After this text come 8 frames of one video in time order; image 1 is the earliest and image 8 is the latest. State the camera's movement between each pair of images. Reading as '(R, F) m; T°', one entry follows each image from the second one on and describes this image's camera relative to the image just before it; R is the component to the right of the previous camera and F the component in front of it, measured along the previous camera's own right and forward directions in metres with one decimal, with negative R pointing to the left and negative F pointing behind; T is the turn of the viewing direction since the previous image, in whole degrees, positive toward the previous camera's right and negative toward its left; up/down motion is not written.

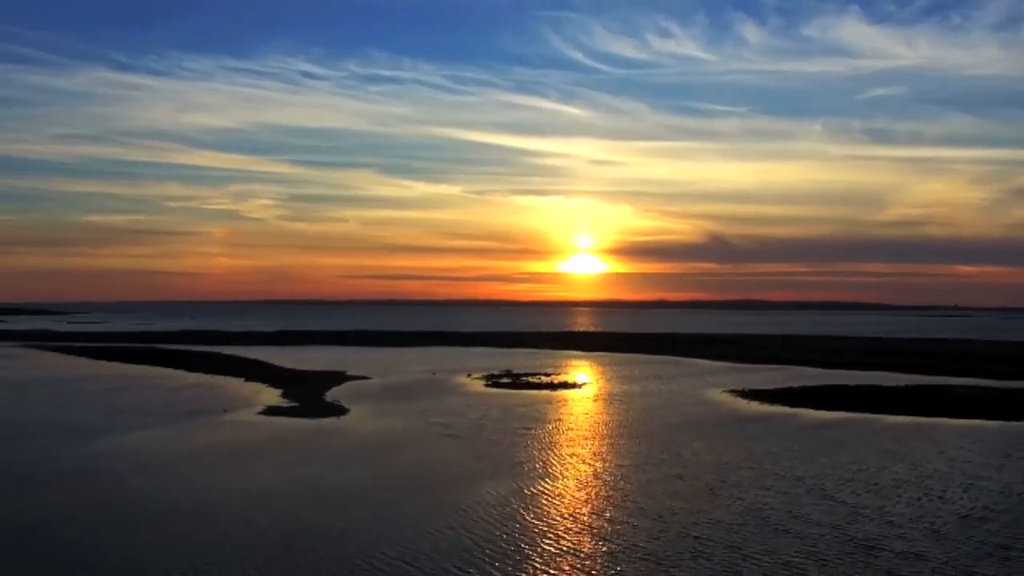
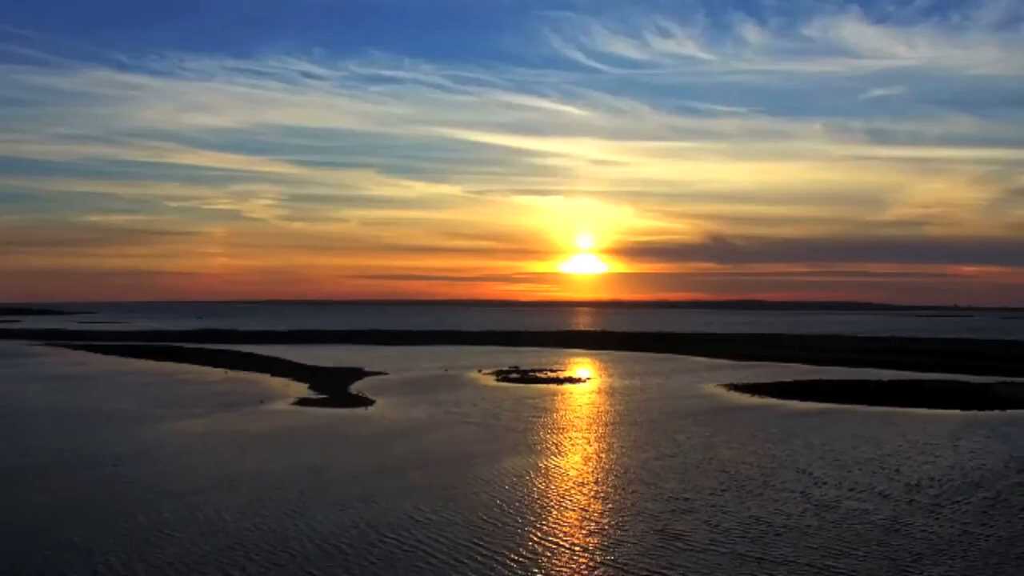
(-0.4, -1.3) m; 0°
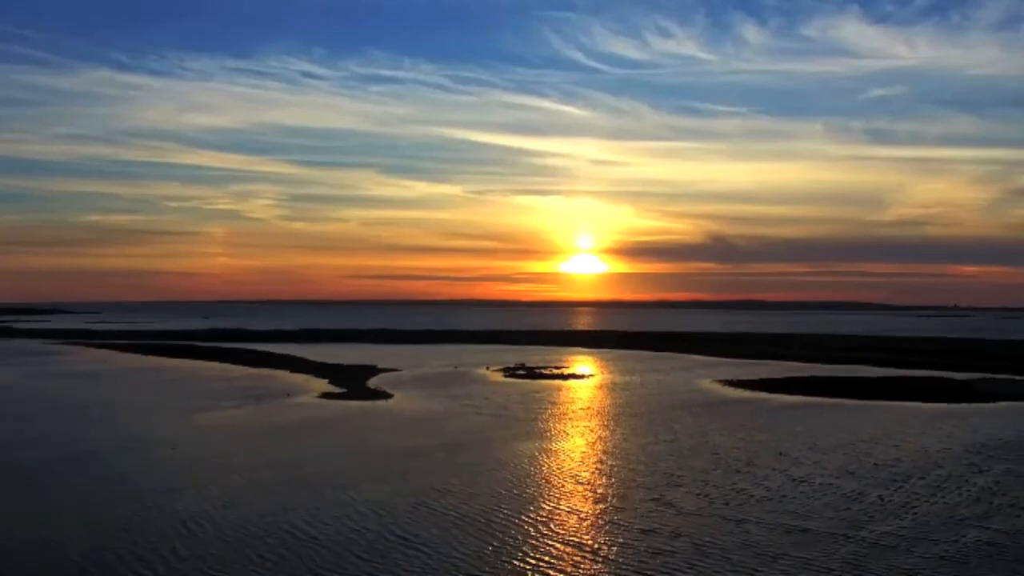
(-0.3, -1.1) m; 0°
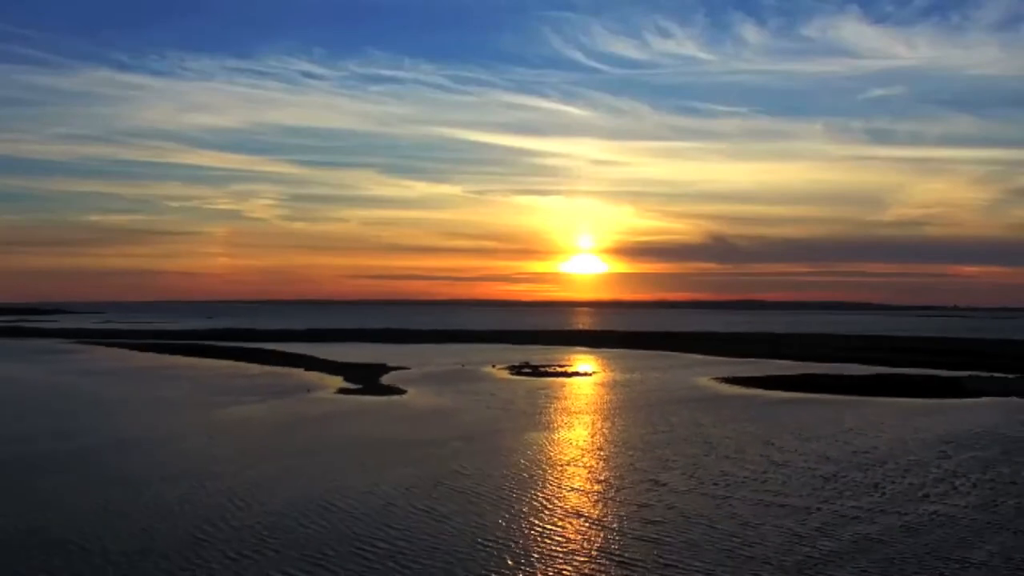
(-0.3, -0.9) m; 0°
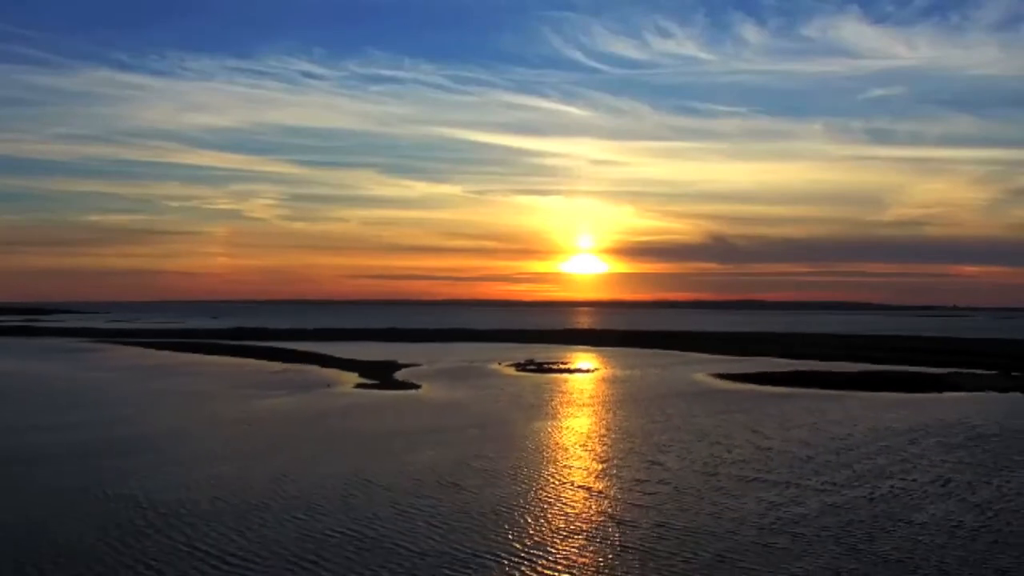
(-0.3, -0.6) m; 0°
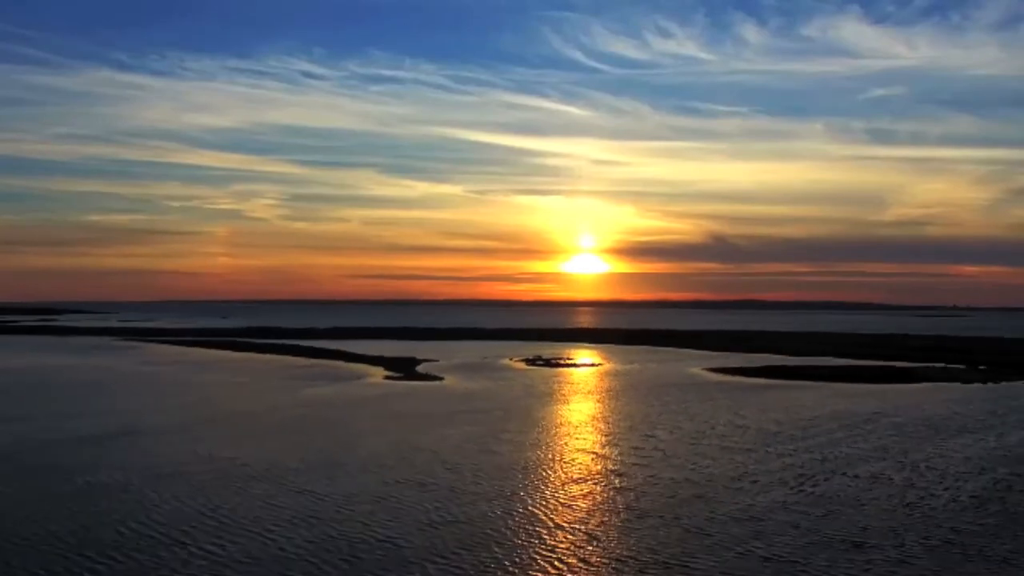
(-0.7, +0.4) m; 0°
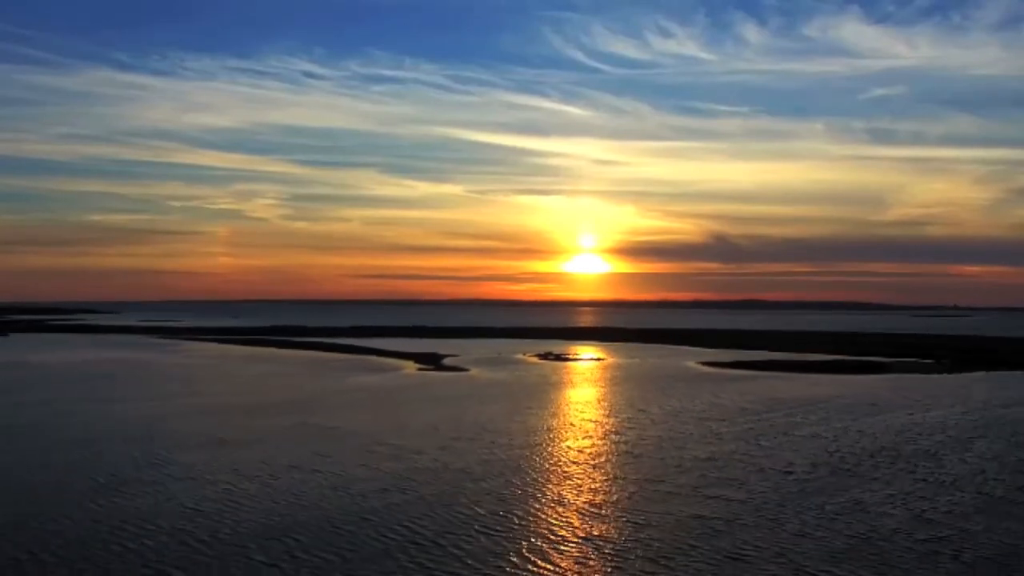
(-0.7, -1.2) m; 0°
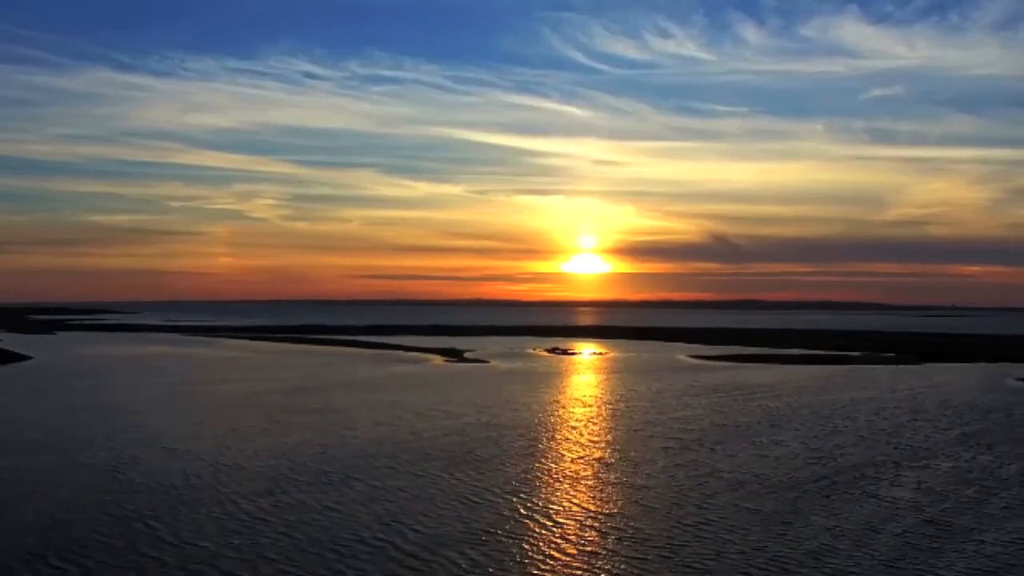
(-0.5, -1.8) m; 0°
